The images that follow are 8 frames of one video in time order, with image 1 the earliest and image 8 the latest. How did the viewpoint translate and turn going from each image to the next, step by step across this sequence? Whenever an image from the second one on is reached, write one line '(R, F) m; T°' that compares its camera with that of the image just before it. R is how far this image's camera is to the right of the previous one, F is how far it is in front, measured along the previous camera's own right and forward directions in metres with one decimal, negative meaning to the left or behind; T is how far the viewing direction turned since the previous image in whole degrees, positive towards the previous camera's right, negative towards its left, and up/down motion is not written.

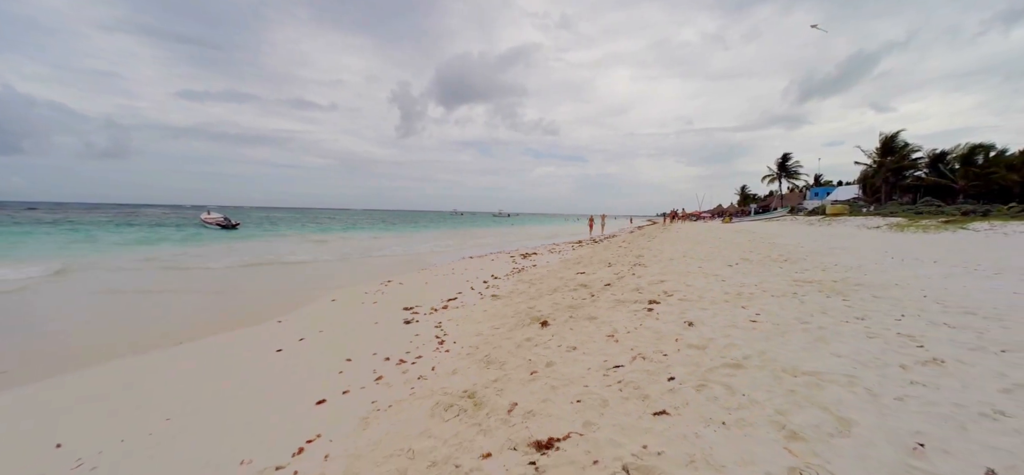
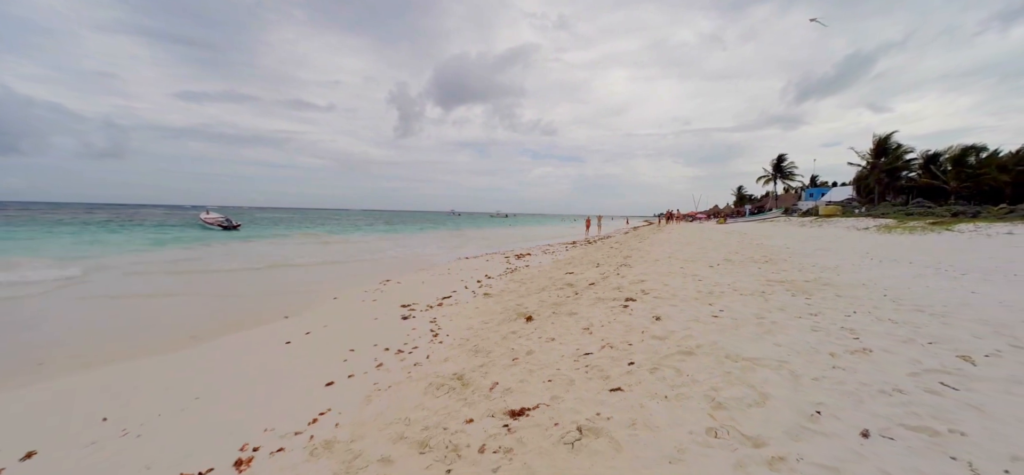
(+0.2, -0.5) m; 0°
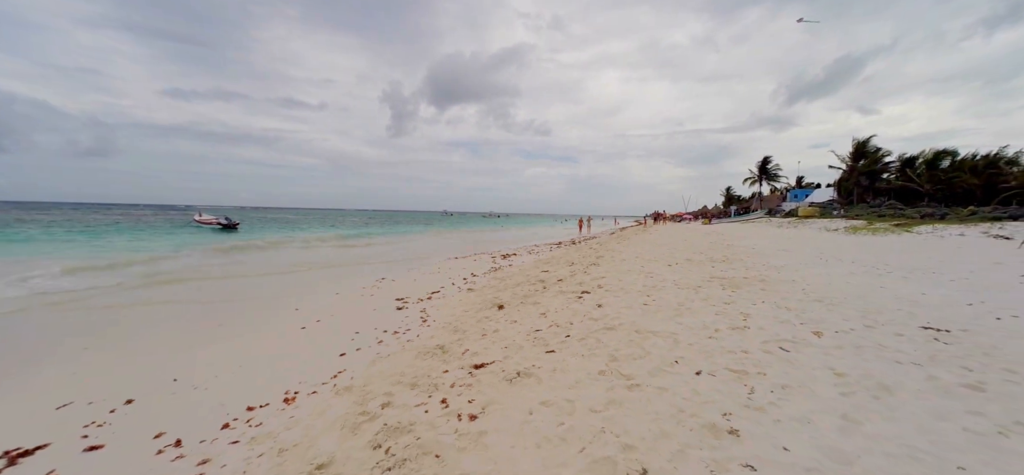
(+0.3, -1.3) m; +1°
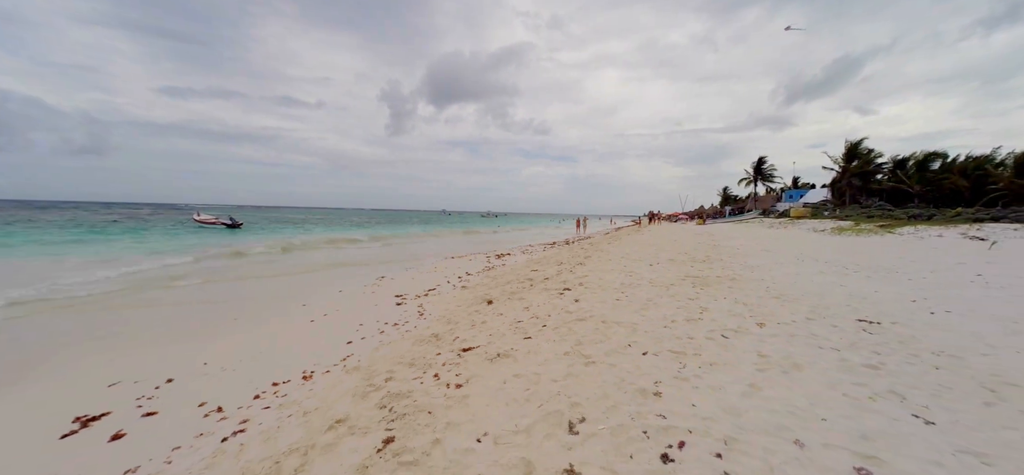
(+0.2, -0.8) m; 0°
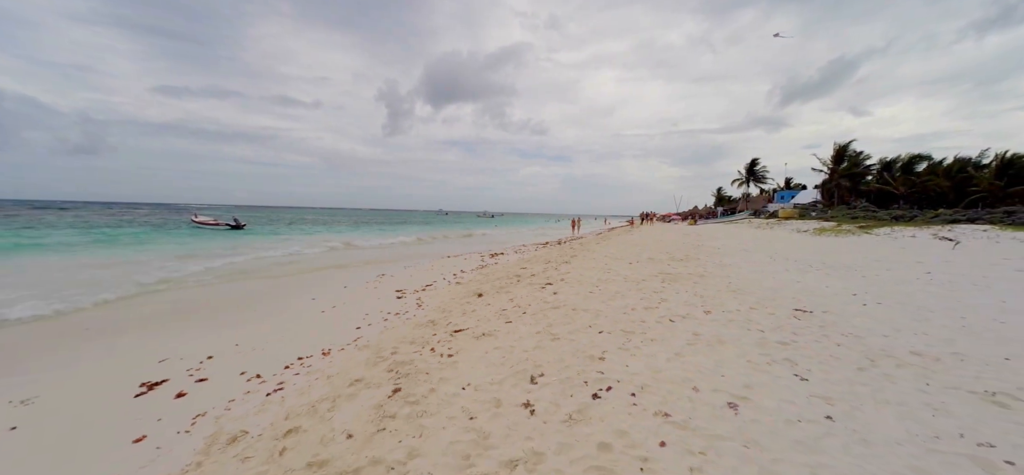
(+0.2, -1.0) m; 0°
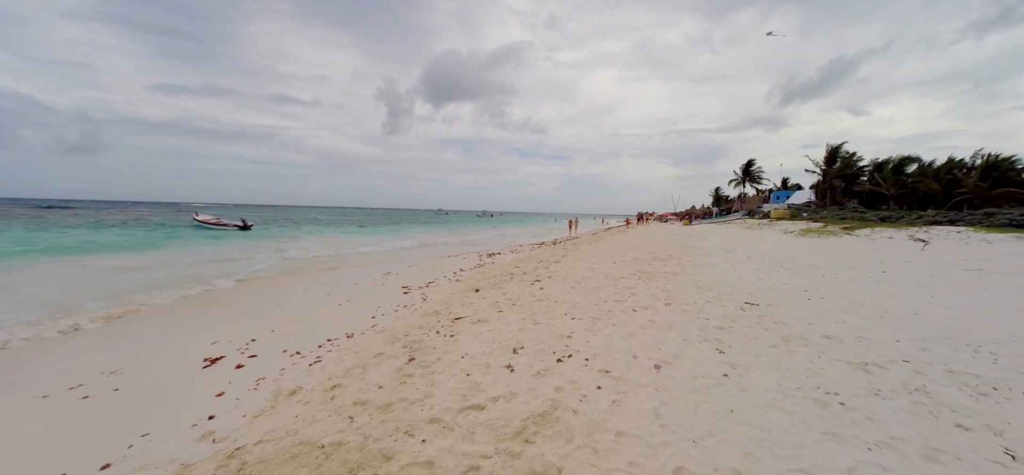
(+0.2, -1.3) m; 0°
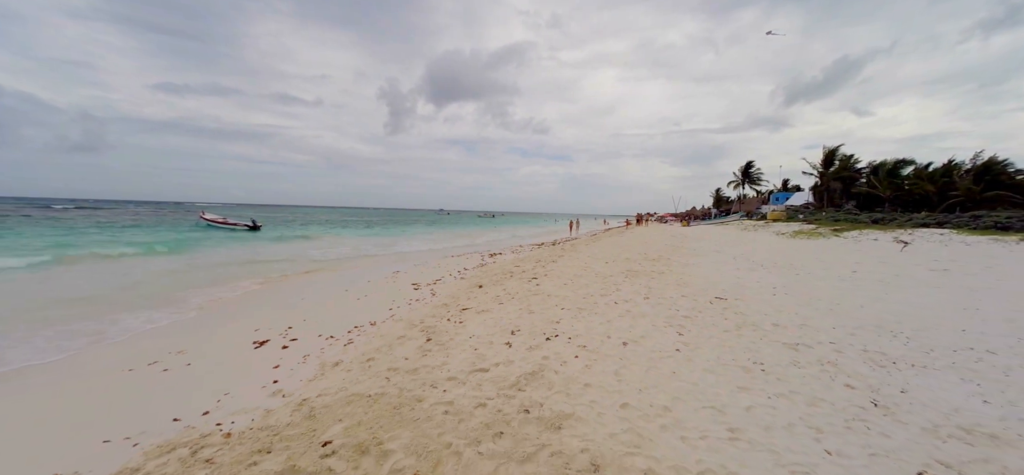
(+0.1, -1.2) m; 0°
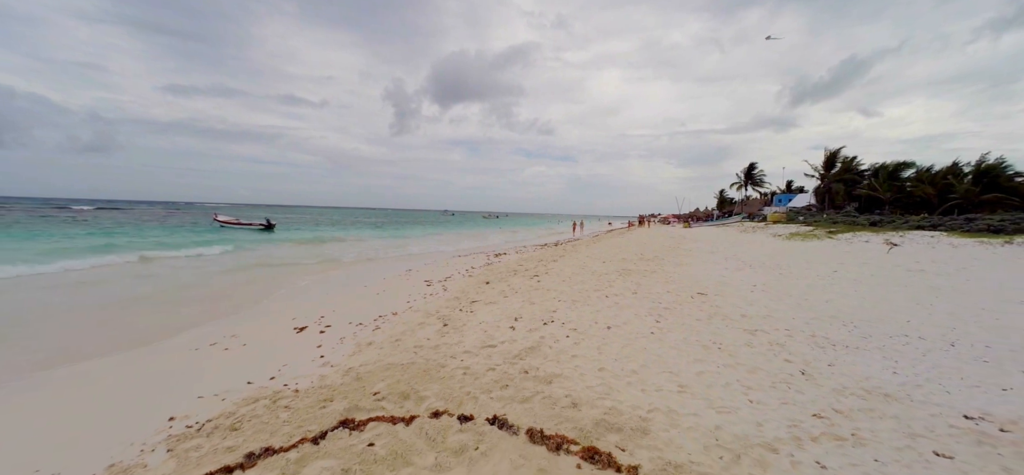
(0.0, -1.2) m; -1°
